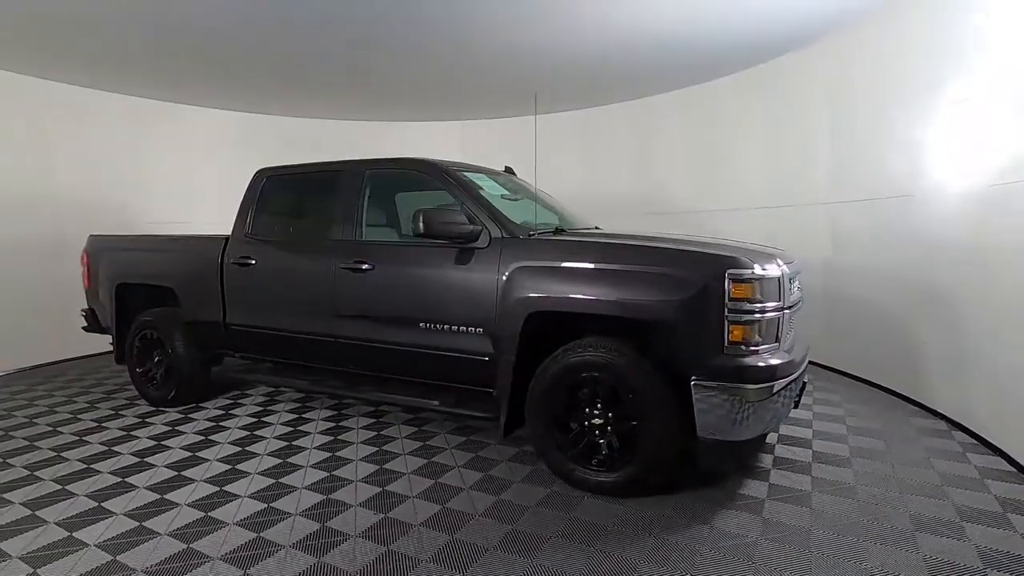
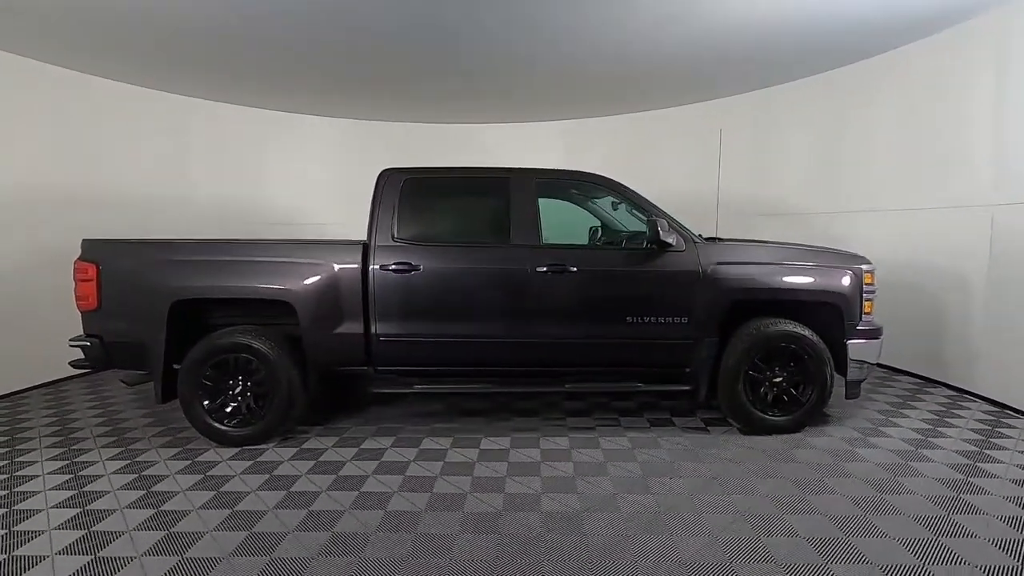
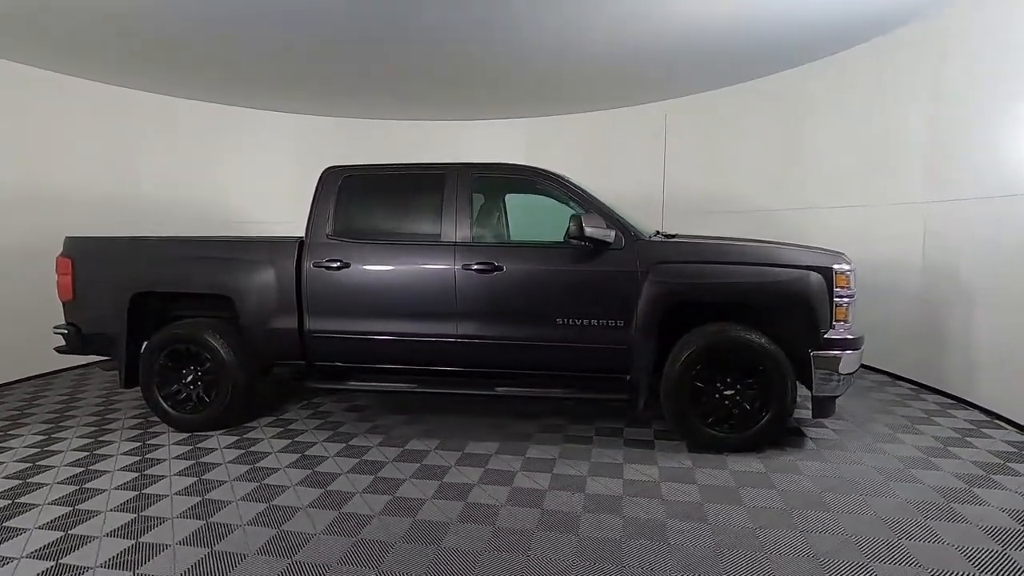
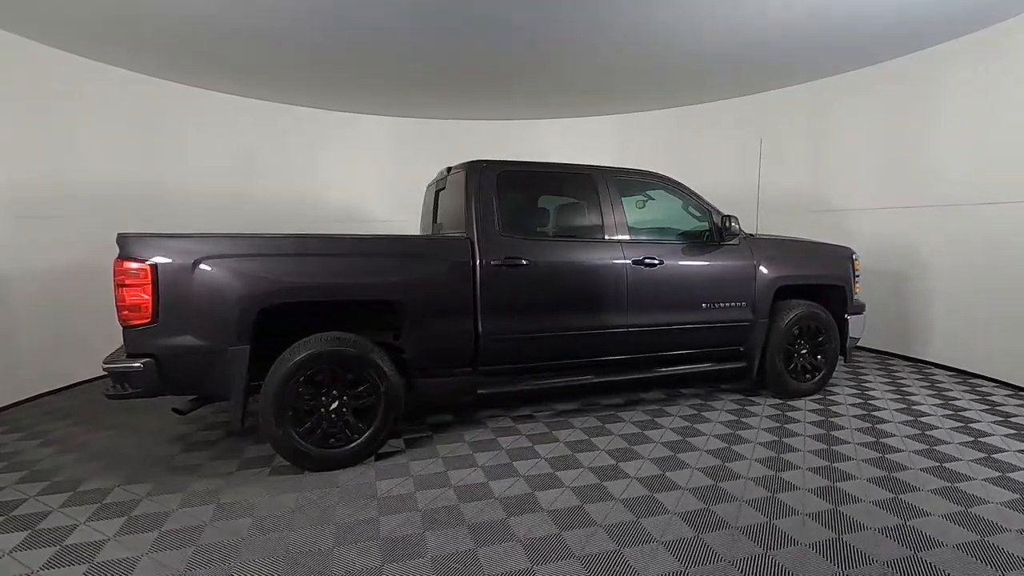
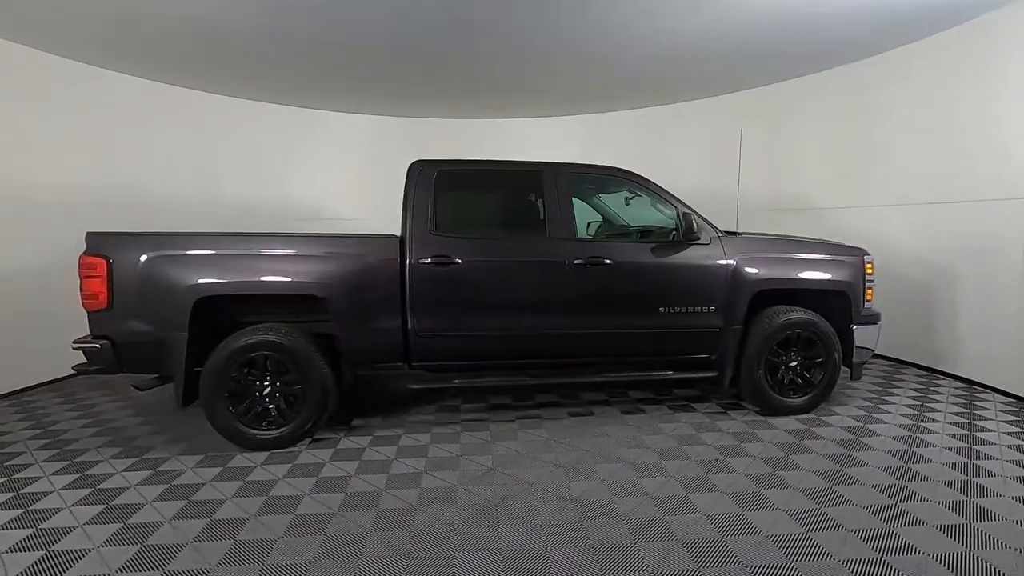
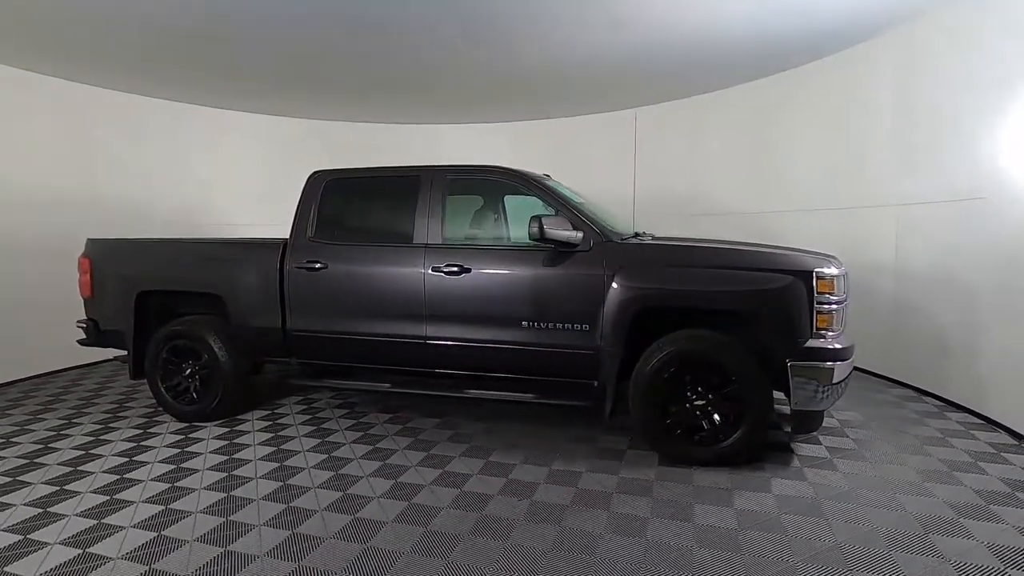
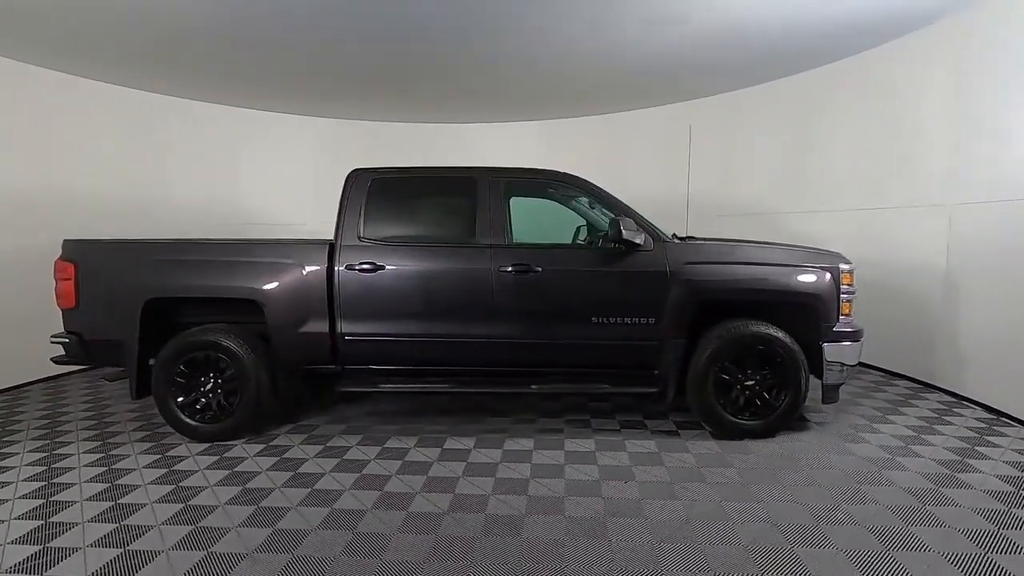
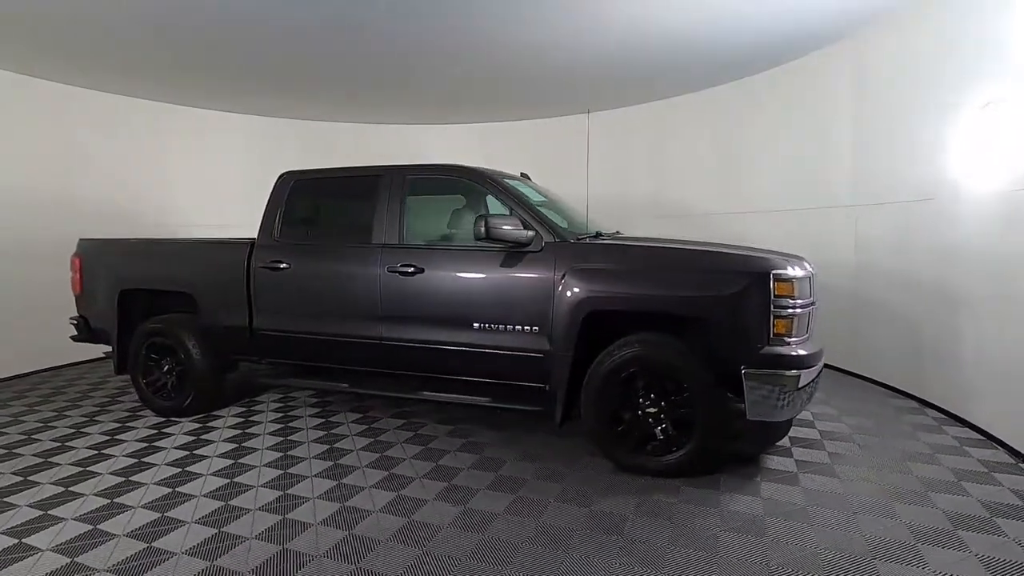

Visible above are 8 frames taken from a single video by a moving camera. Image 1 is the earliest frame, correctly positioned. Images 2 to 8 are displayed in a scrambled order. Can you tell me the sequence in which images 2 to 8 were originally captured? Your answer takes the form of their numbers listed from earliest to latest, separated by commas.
8, 6, 3, 7, 2, 5, 4
